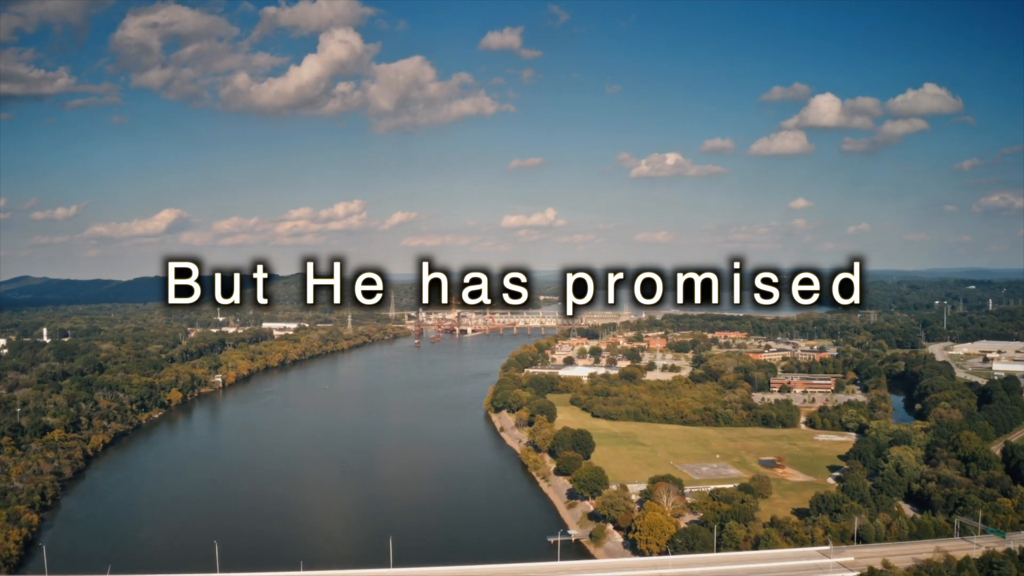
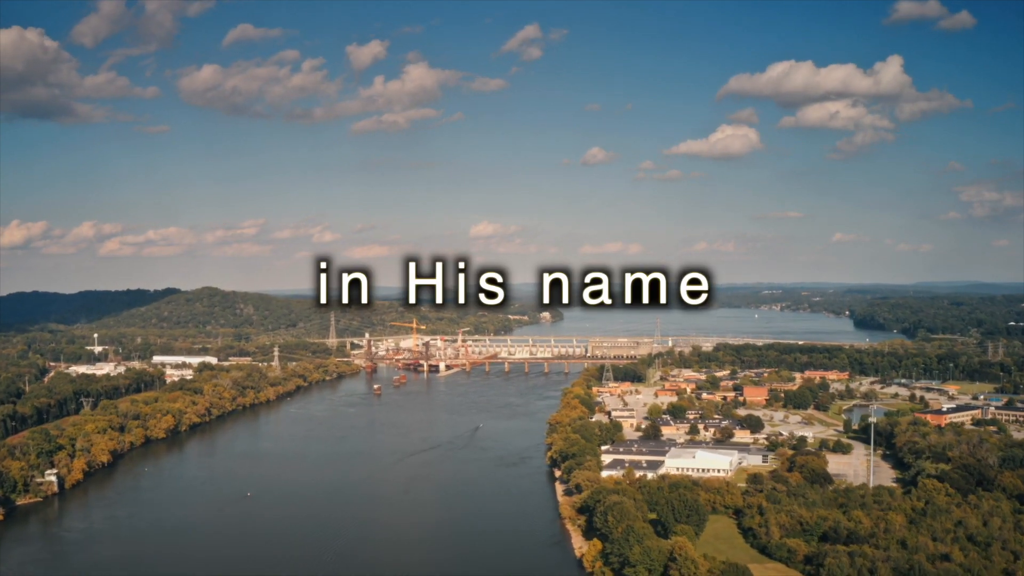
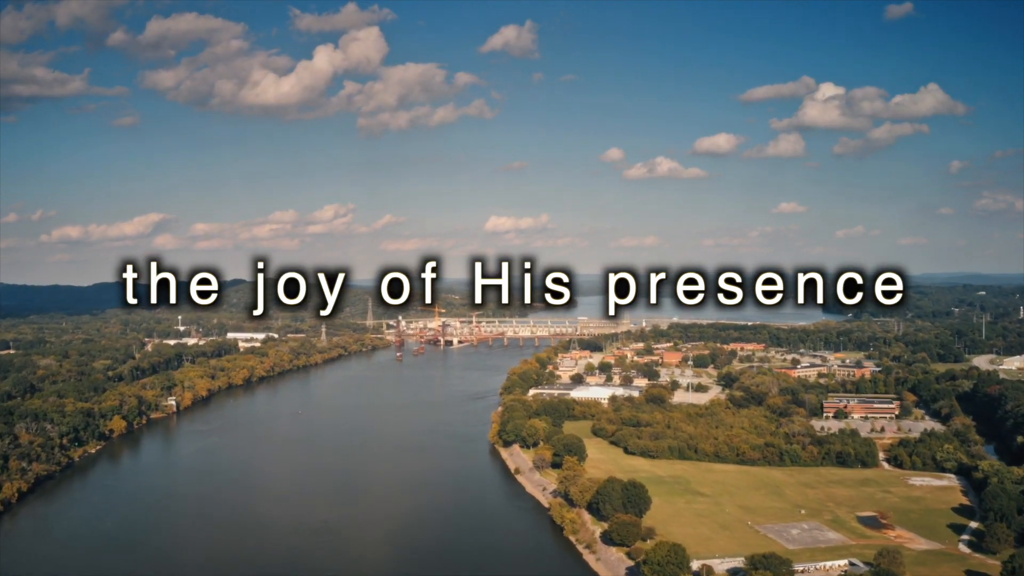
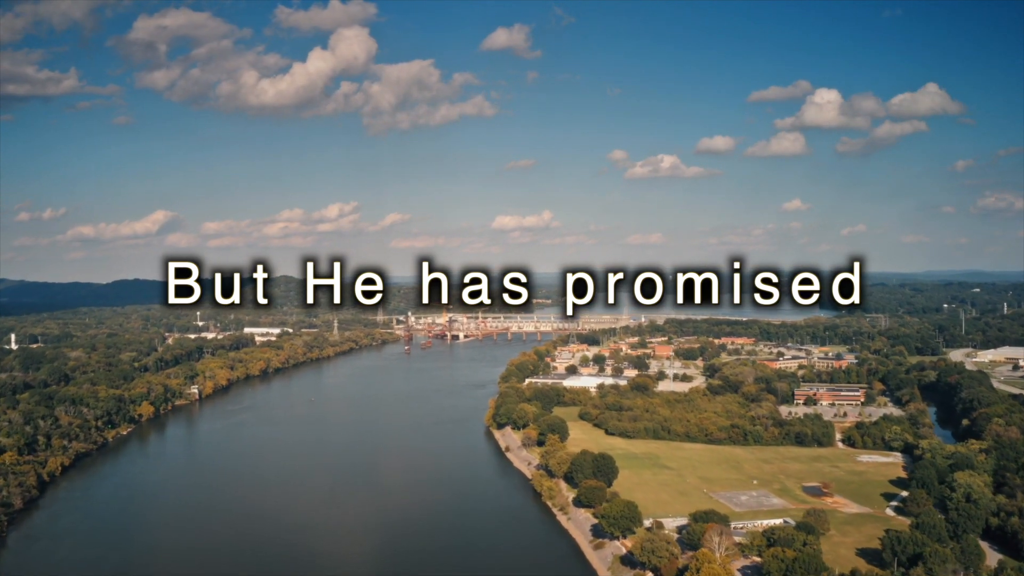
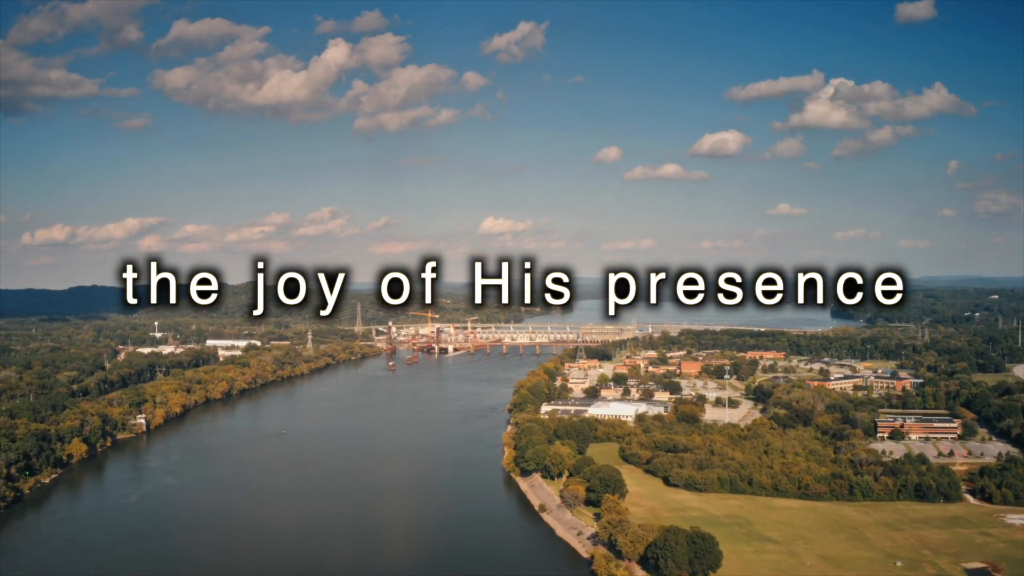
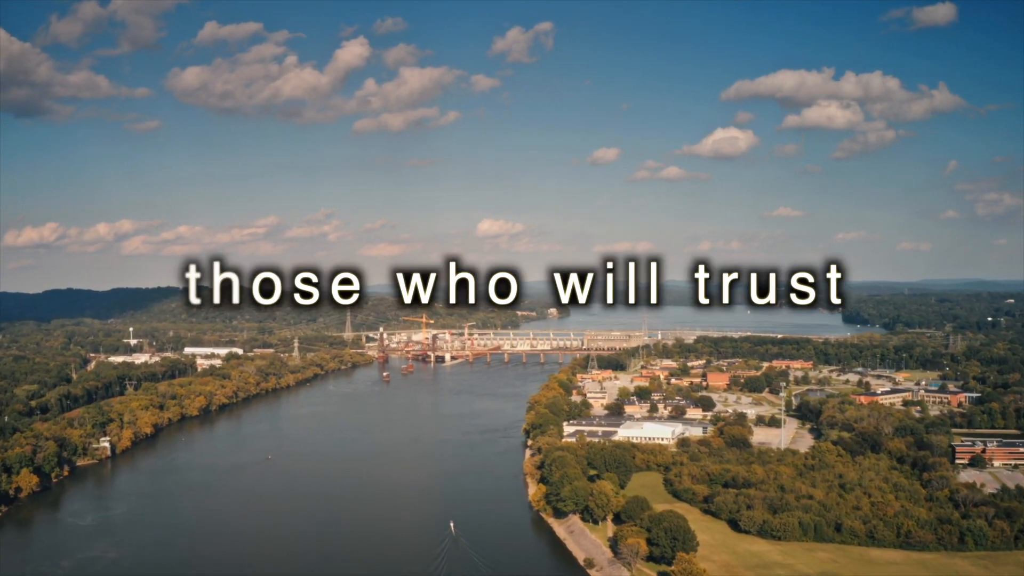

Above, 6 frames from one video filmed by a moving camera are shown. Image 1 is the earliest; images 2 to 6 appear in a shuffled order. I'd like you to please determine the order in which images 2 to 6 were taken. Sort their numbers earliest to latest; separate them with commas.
4, 3, 5, 6, 2
